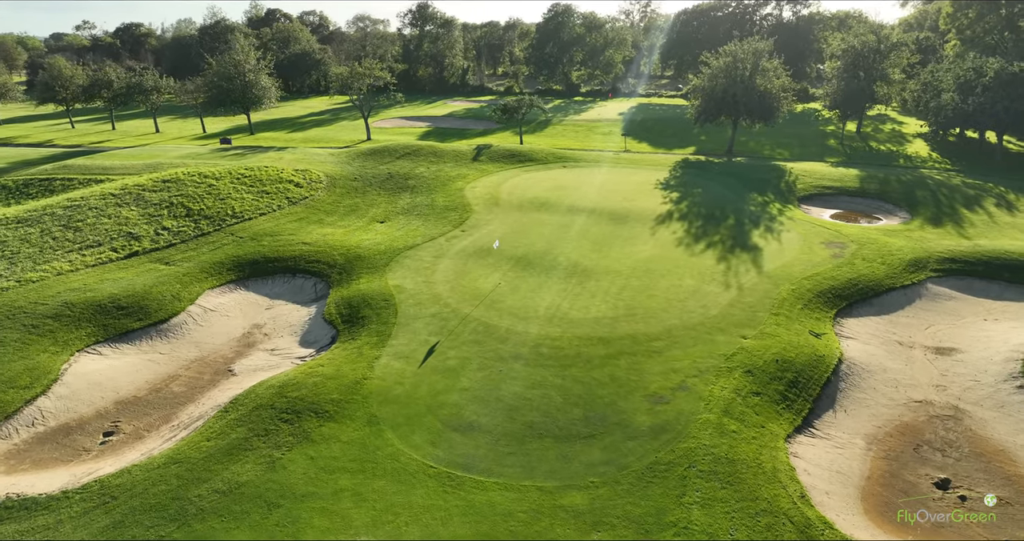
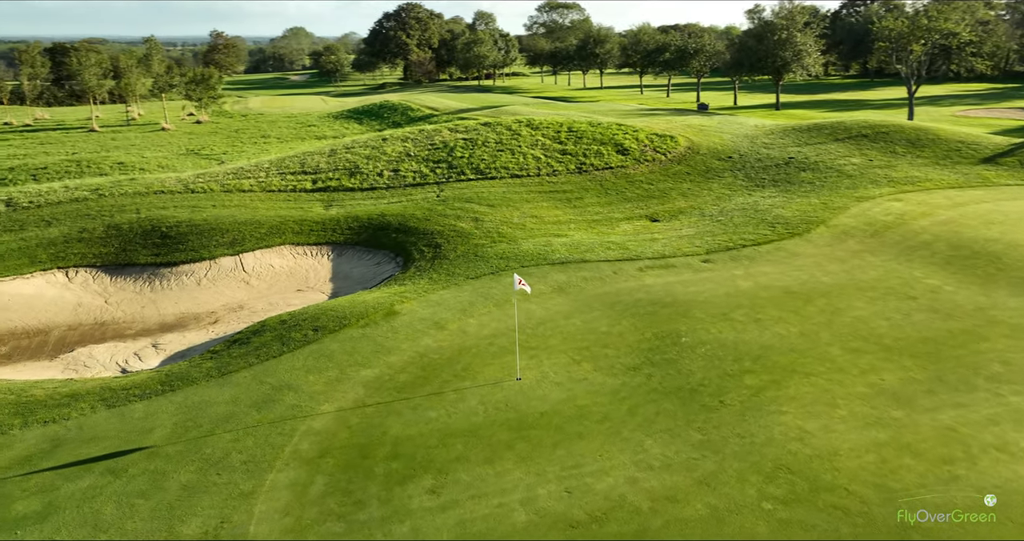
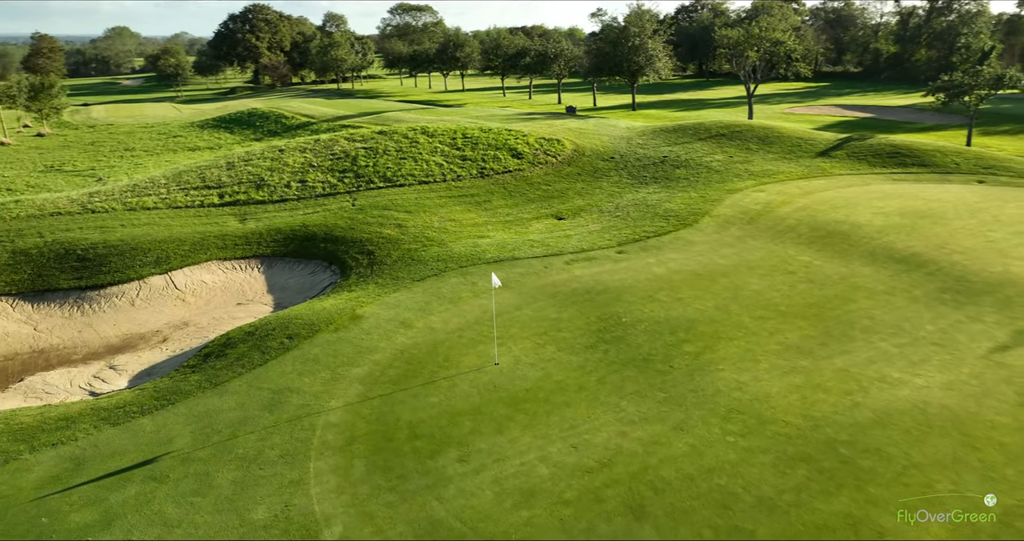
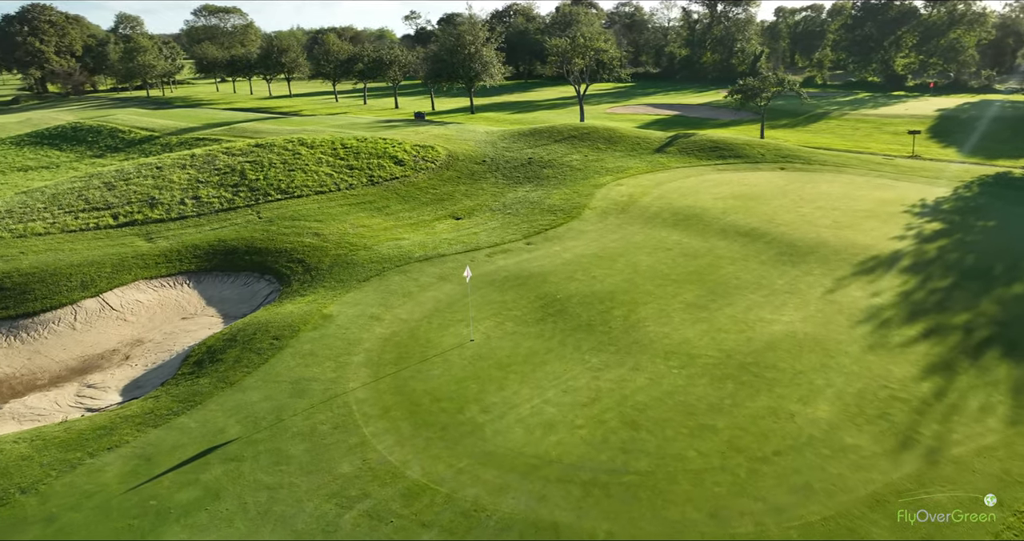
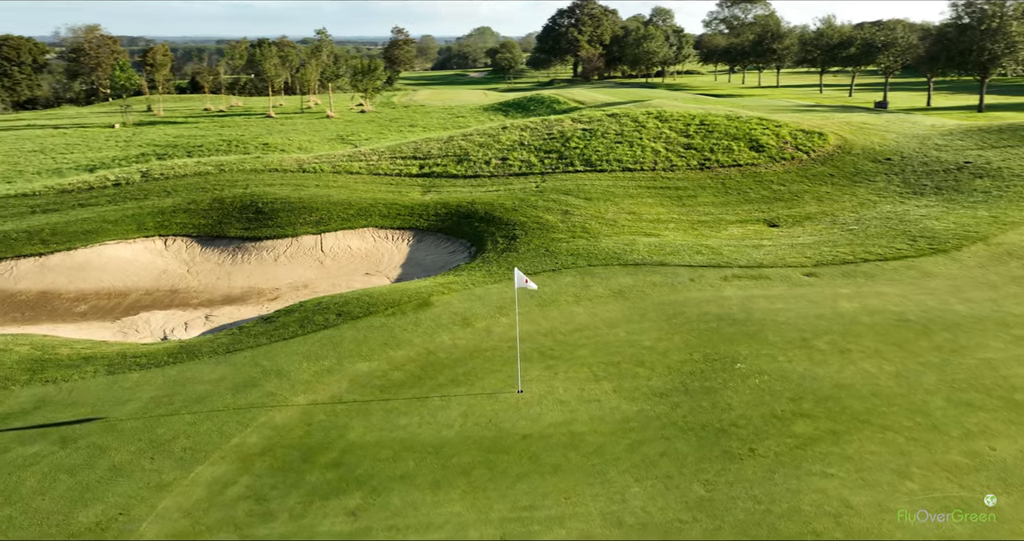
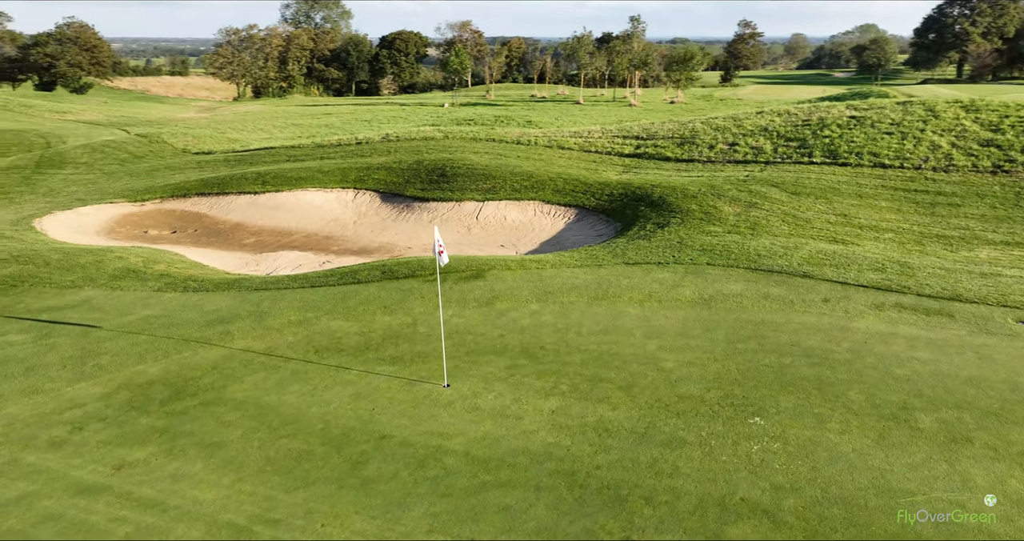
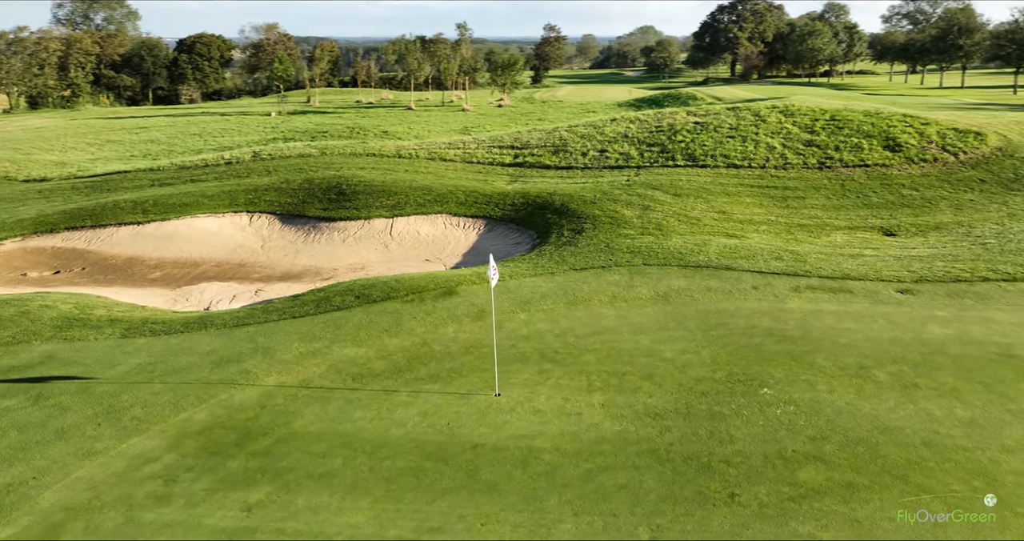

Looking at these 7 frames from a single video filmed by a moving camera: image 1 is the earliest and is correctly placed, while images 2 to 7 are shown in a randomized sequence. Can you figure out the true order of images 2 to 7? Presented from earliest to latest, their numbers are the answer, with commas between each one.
4, 3, 2, 5, 7, 6
